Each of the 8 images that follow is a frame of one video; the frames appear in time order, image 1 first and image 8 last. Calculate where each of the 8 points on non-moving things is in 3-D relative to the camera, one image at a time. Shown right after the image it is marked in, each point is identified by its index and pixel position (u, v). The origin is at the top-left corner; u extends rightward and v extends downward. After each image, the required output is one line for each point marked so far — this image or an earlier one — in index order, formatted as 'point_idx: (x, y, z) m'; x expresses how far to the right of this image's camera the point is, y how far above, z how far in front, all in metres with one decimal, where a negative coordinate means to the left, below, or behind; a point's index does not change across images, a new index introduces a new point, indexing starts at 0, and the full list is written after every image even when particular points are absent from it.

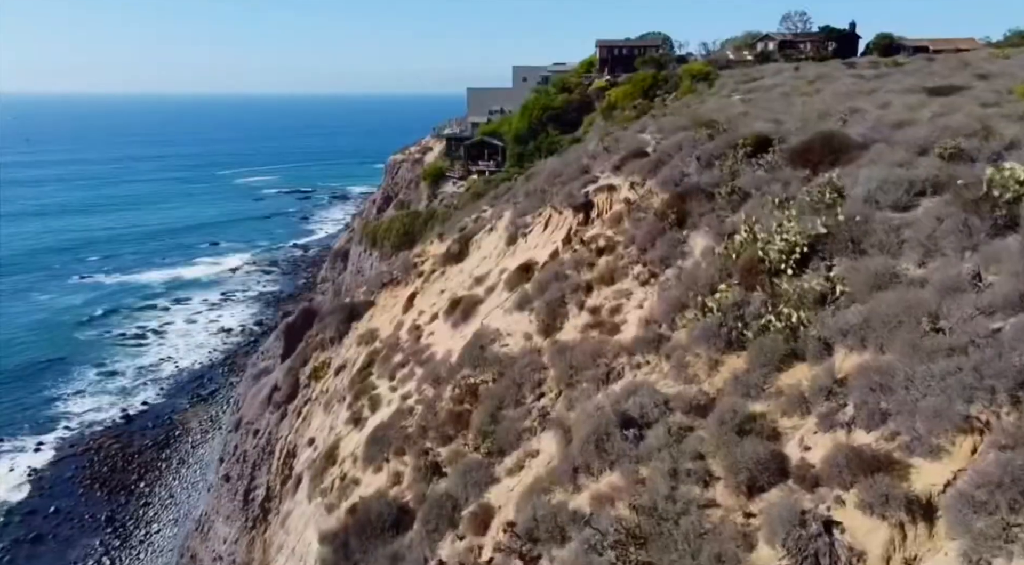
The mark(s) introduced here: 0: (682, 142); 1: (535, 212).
0: (+3.1, +2.5, +14.5) m
1: (+0.5, +1.4, +16.6) m
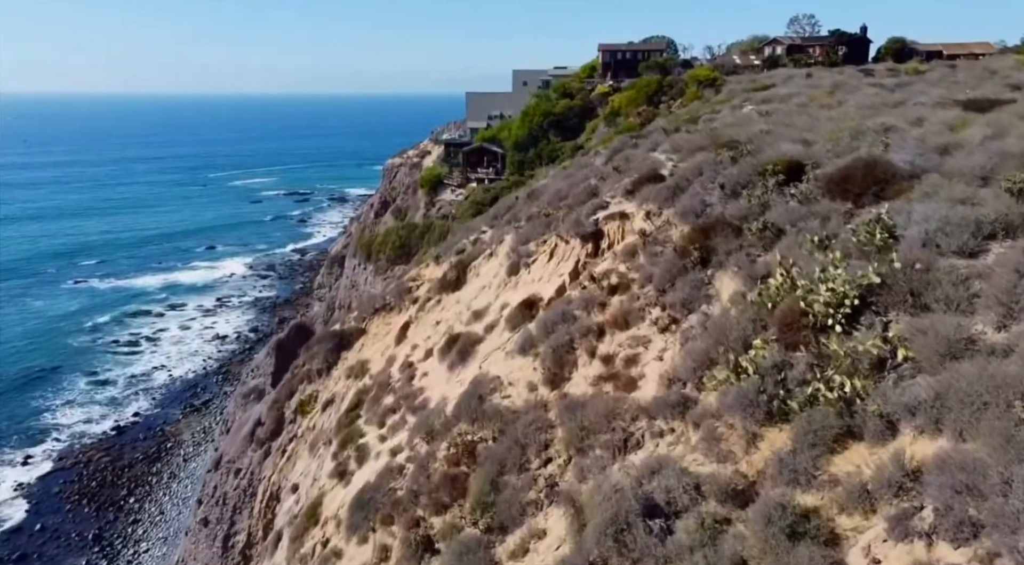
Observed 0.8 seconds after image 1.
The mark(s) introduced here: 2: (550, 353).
0: (+3.1, +1.9, +13.2) m
1: (+0.5, +0.8, +15.2) m
2: (+0.6, -1.0, +11.7) m
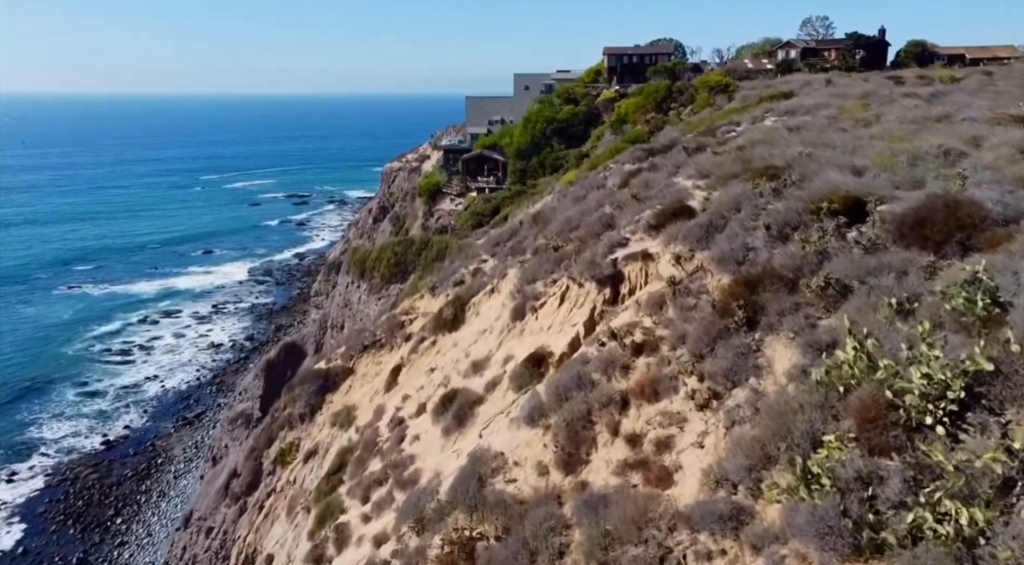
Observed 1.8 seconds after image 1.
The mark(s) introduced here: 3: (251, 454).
0: (+3.2, +1.2, +11.2) m
1: (+0.6, +0.1, +13.3) m
2: (+0.6, -1.8, +9.8) m
3: (-5.7, -3.7, +17.7) m
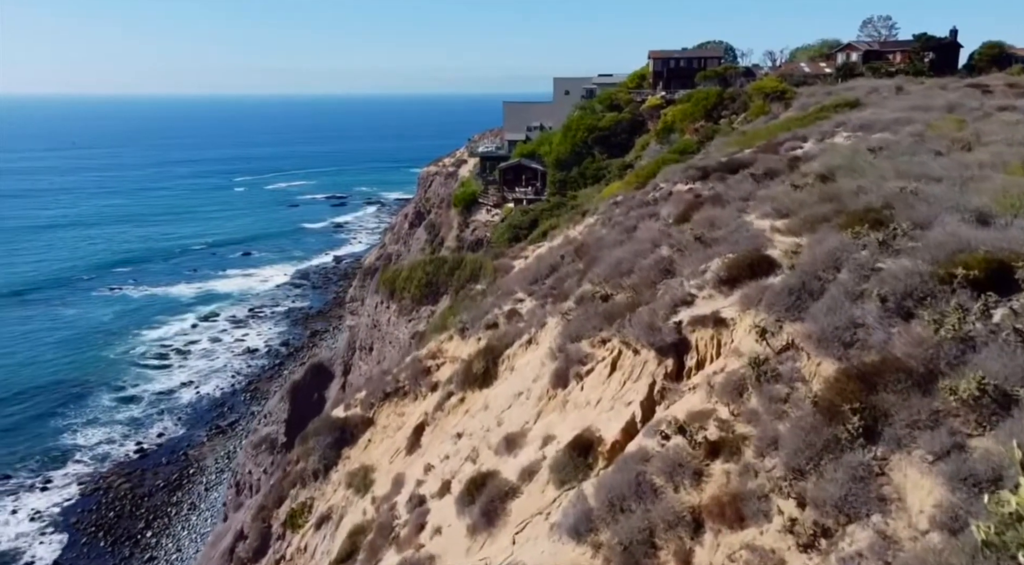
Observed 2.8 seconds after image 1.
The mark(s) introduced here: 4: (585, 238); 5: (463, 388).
0: (+3.7, +0.3, +9.0) m
1: (+1.1, -0.7, +11.2) m
2: (+1.0, -2.6, +7.7) m
3: (-5.0, -4.5, +15.9) m
4: (+1.7, +1.0, +19.0) m
5: (-0.8, -1.8, +13.8) m
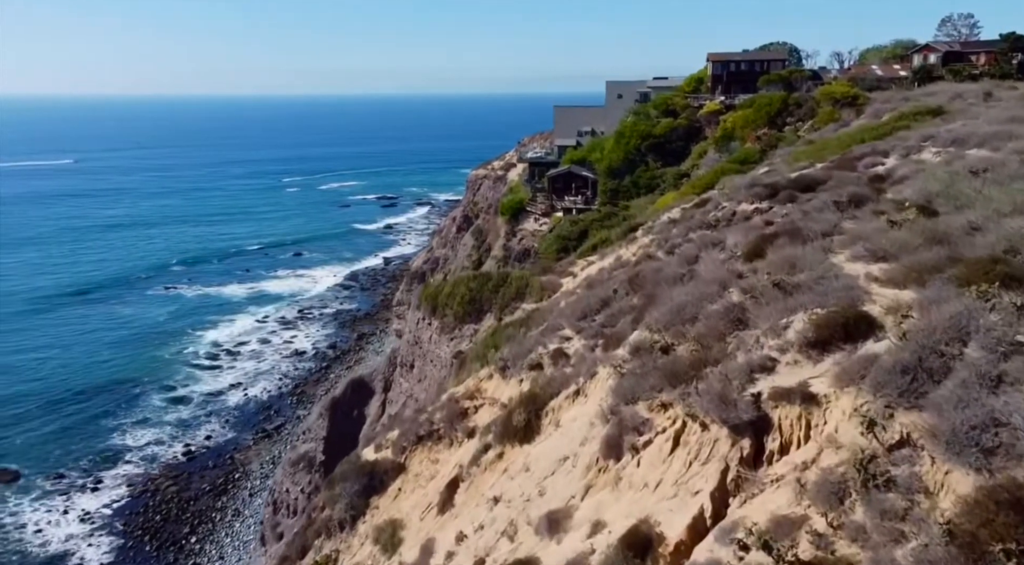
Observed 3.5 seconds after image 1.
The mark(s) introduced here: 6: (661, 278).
0: (+4.1, -0.3, +7.3) m
1: (+1.7, -1.4, +9.6) m
2: (+1.3, -3.2, +6.1) m
3: (-4.2, -5.1, +14.6) m
4: (+2.8, +0.4, +17.3) m
5: (-0.1, -2.4, +12.3) m
6: (+2.5, +0.1, +13.7) m
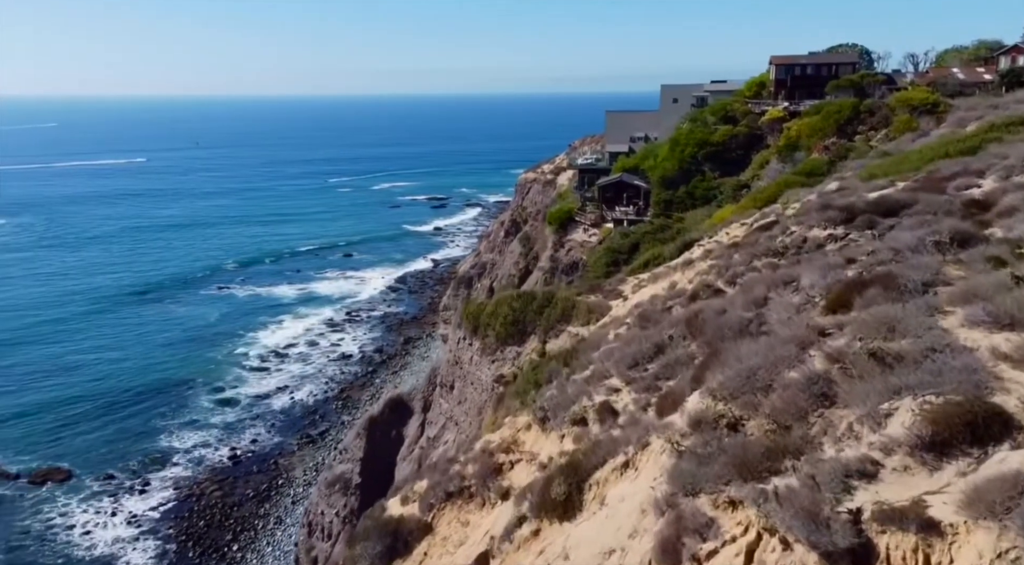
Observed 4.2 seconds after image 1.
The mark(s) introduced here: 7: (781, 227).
0: (+4.3, -1.1, +5.4) m
1: (+2.0, -2.1, +7.9) m
2: (+1.4, -3.9, +4.5) m
3: (-3.5, -5.7, +13.3) m
4: (+3.6, -0.3, +15.5) m
5: (+0.4, -3.1, +10.7) m
6: (+3.1, -0.6, +11.9) m
7: (+6.1, +1.3, +18.6) m
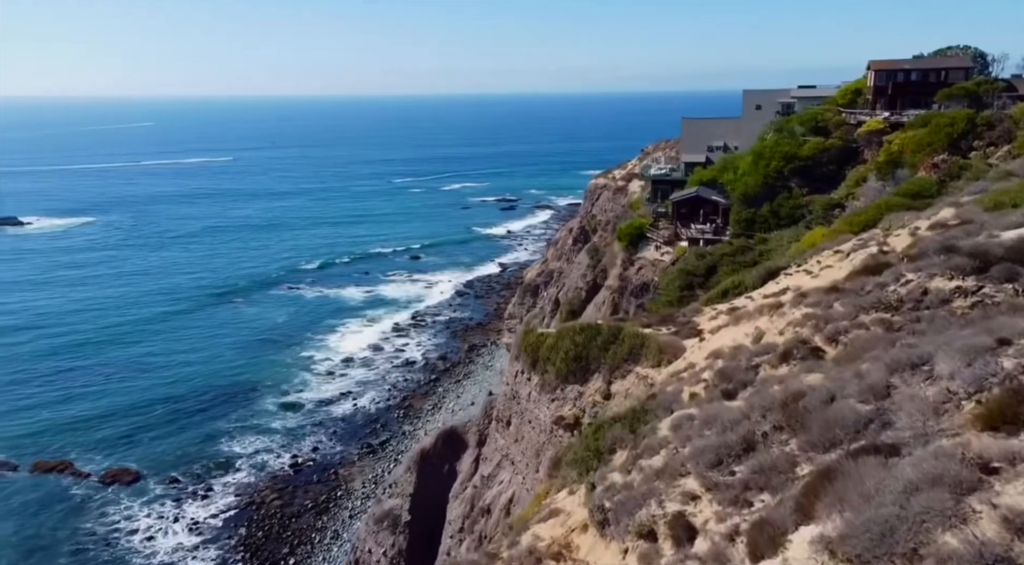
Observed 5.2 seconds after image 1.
0: (+4.3, -2.1, +2.7) m
1: (+2.3, -3.0, +5.4) m
2: (+1.4, -4.9, +2.0) m
3: (-2.9, -6.6, +11.3) m
4: (+4.5, -1.3, +12.9) m
5: (+0.8, -4.0, +8.4) m
6: (+3.7, -1.6, +9.3) m
7: (+7.3, +0.2, +15.7) m
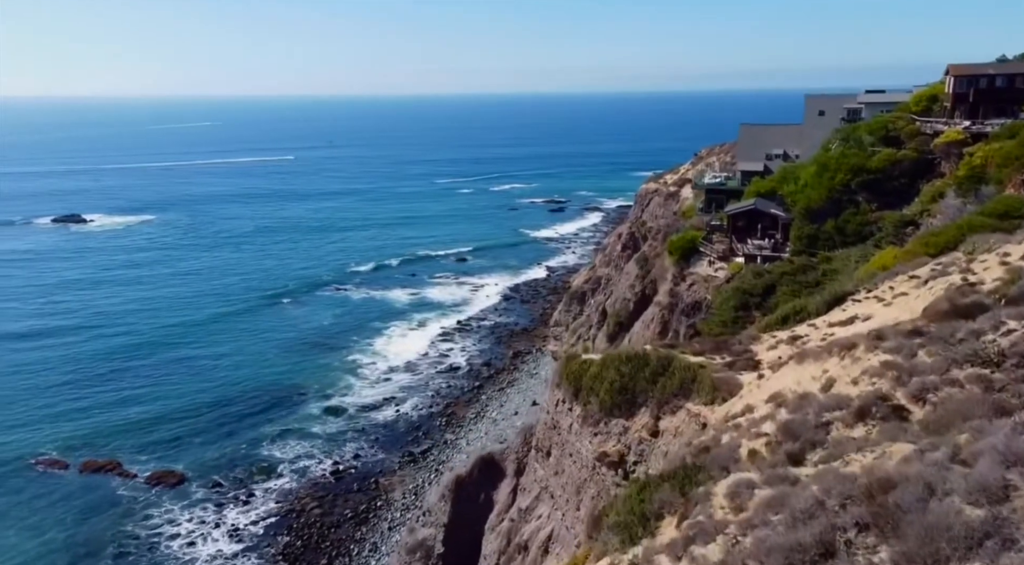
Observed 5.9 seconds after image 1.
0: (+4.1, -2.8, +0.9) m
1: (+2.2, -3.8, +3.7) m
2: (+1.1, -5.6, +0.3) m
3: (-2.6, -7.2, +9.8) m
4: (+5.0, -2.0, +10.9) m
5: (+1.0, -4.7, +6.7) m
6: (+4.0, -2.3, +7.4) m
7: (+8.0, -0.5, +13.5) m
